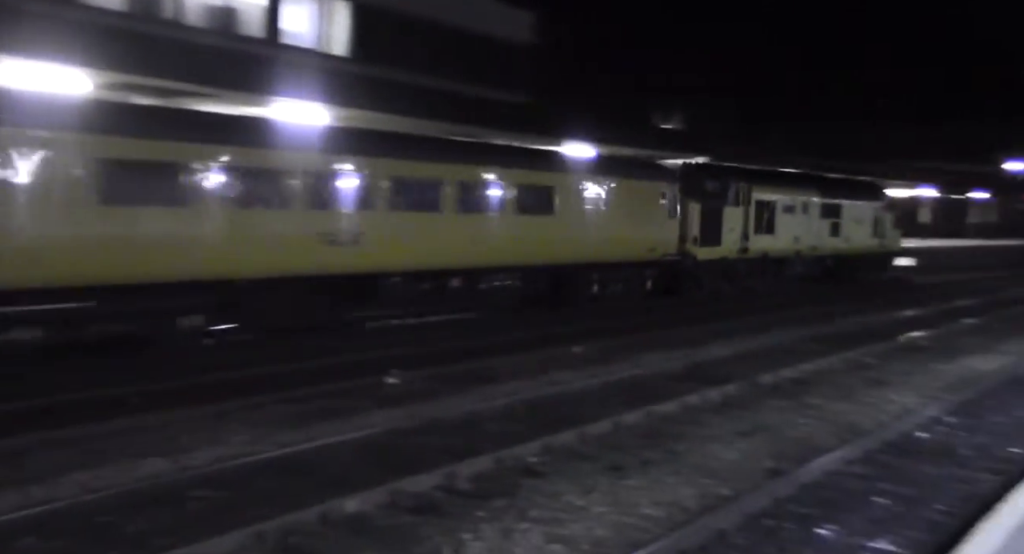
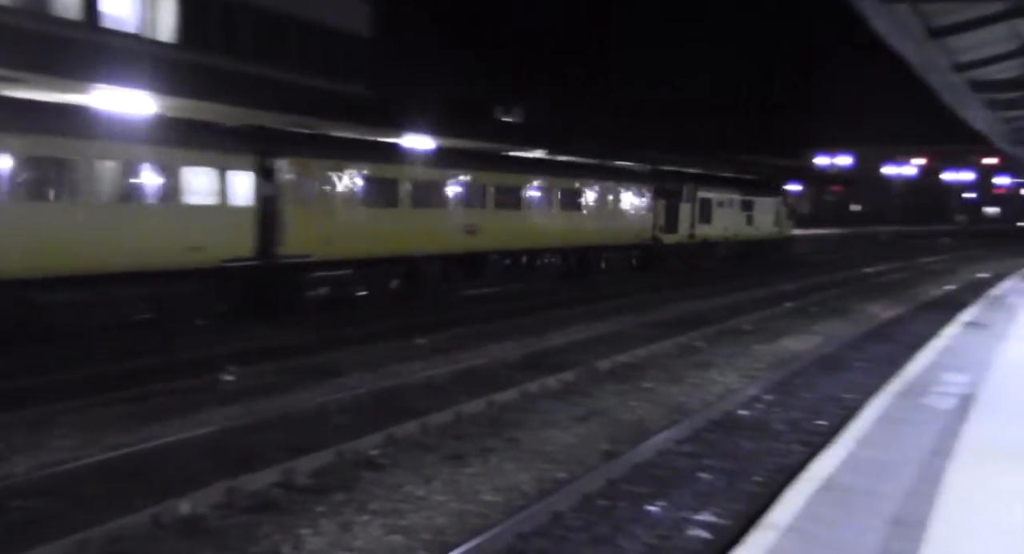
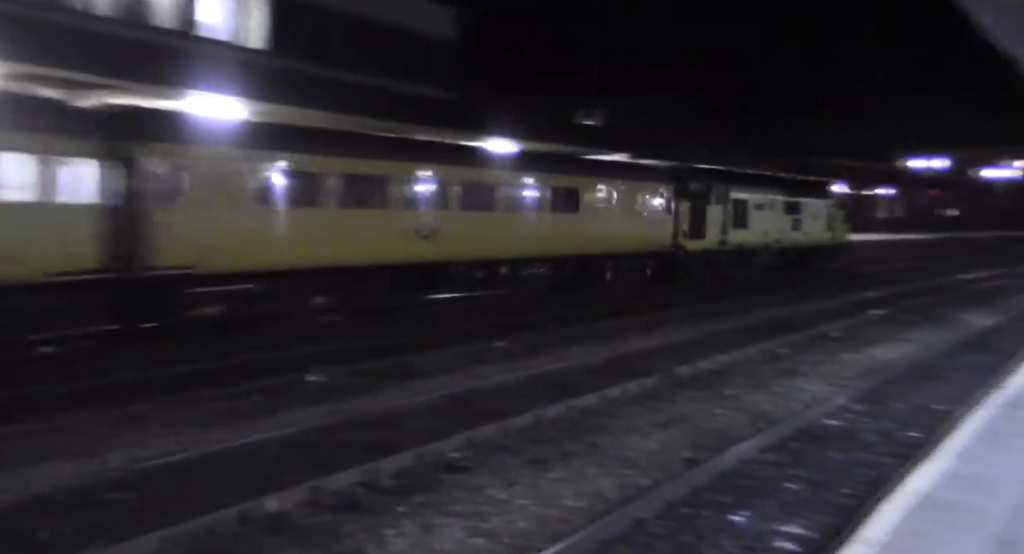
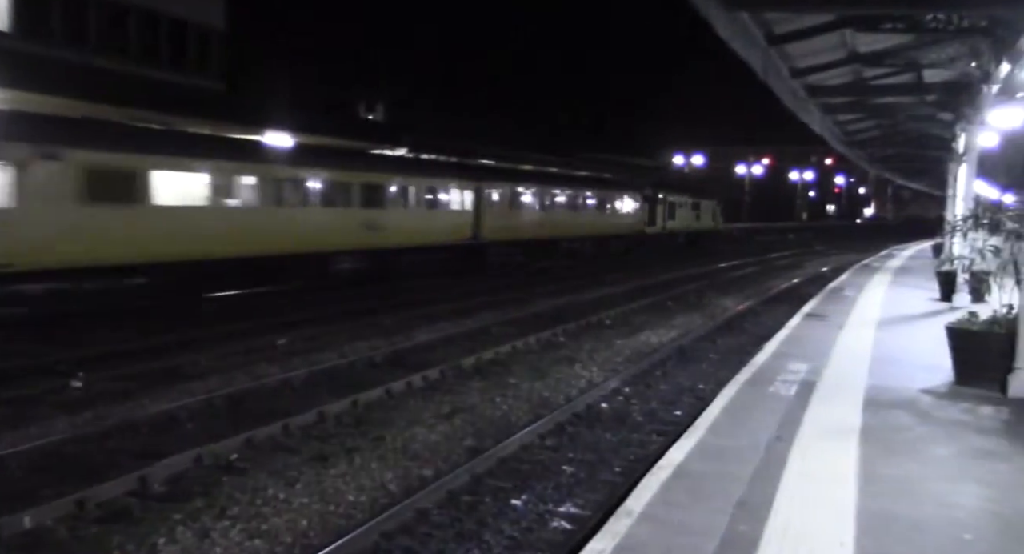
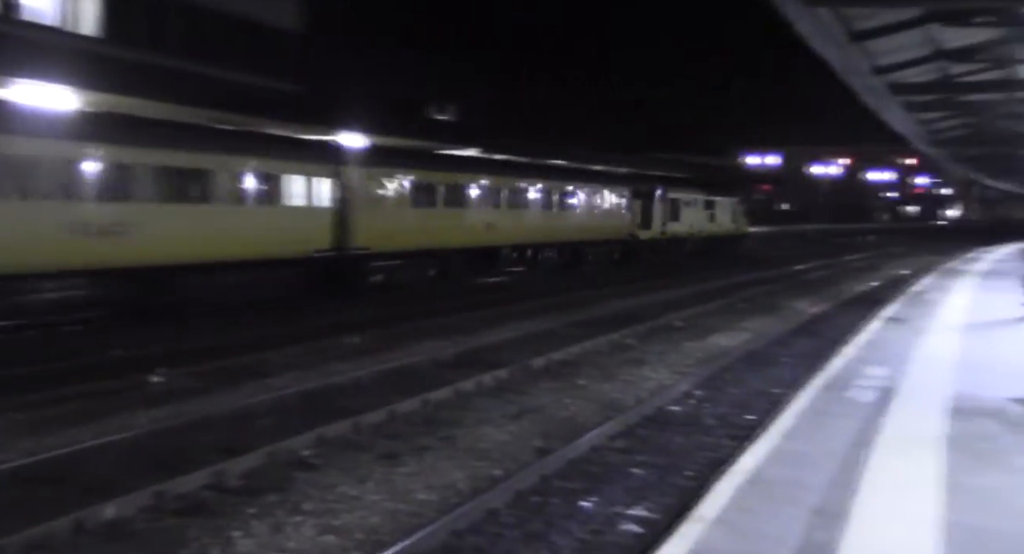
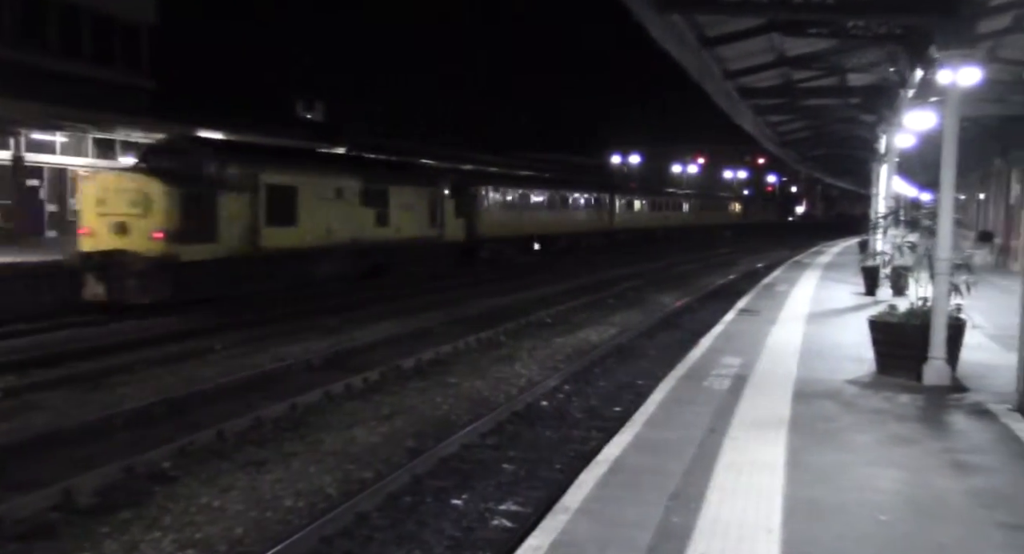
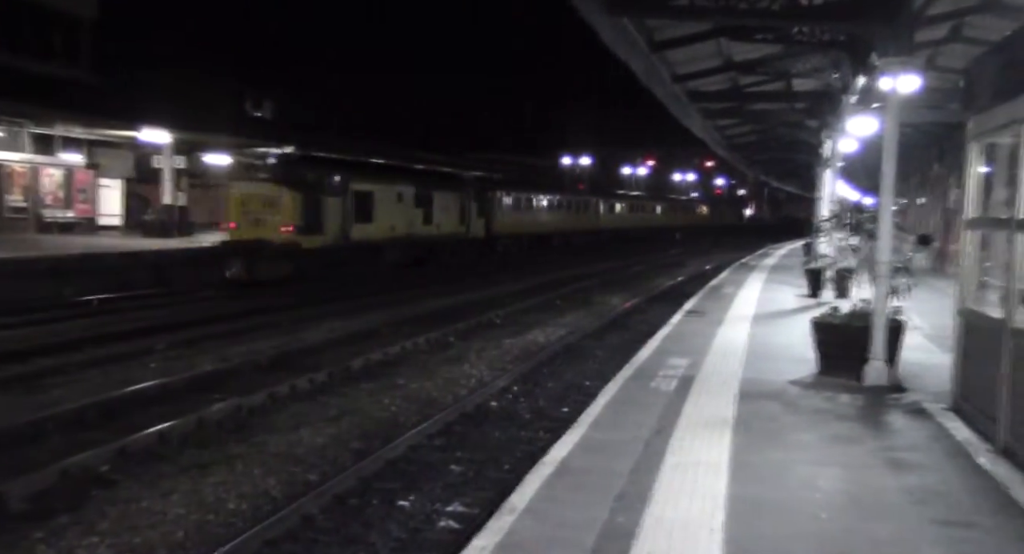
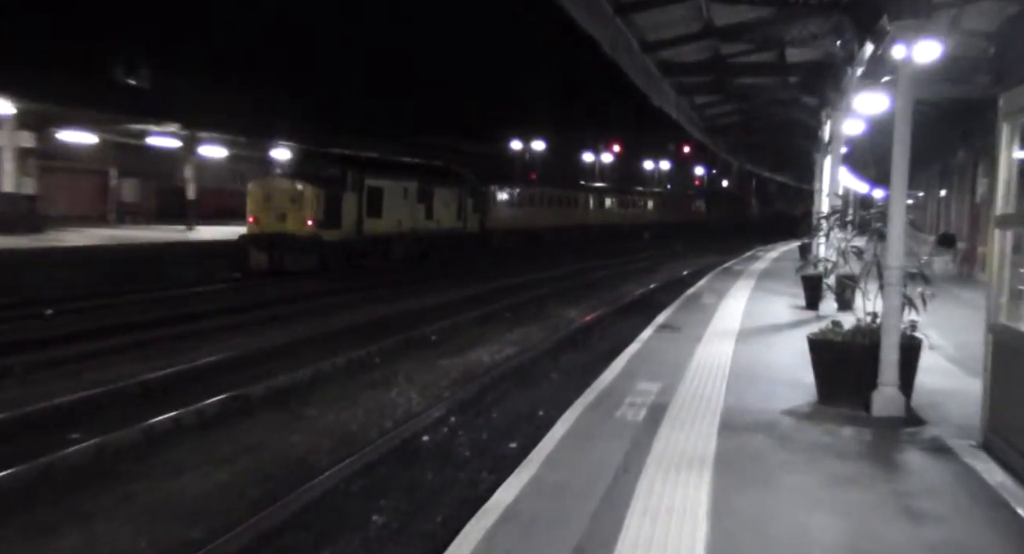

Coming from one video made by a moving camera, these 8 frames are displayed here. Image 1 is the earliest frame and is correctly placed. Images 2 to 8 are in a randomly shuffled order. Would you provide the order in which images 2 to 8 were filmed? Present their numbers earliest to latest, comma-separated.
3, 2, 5, 4, 6, 7, 8
